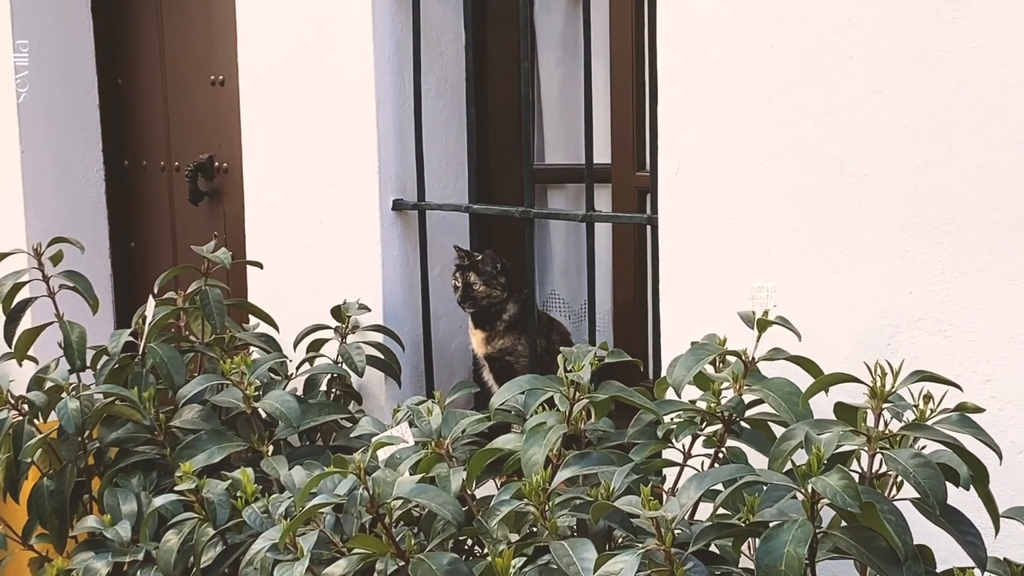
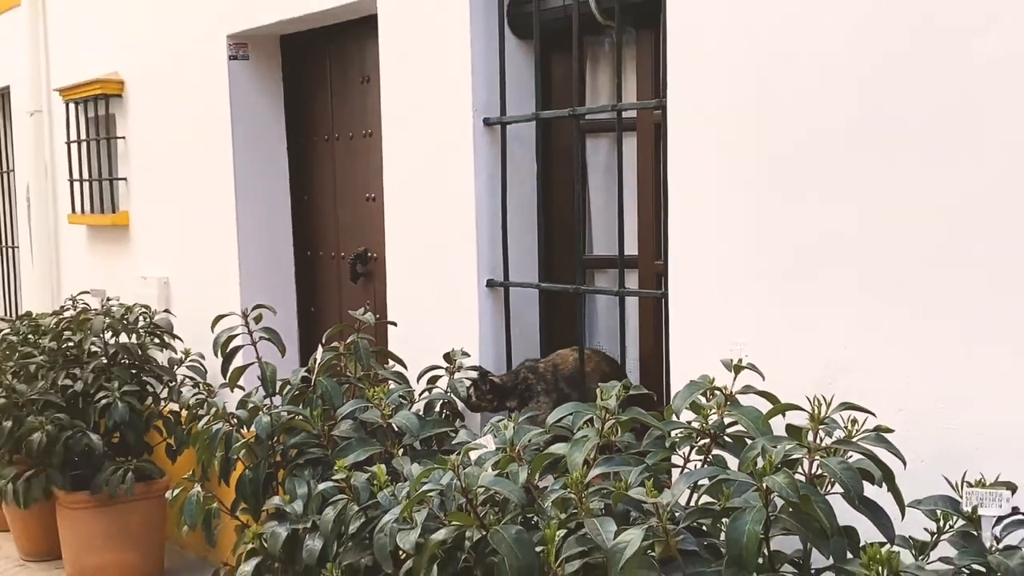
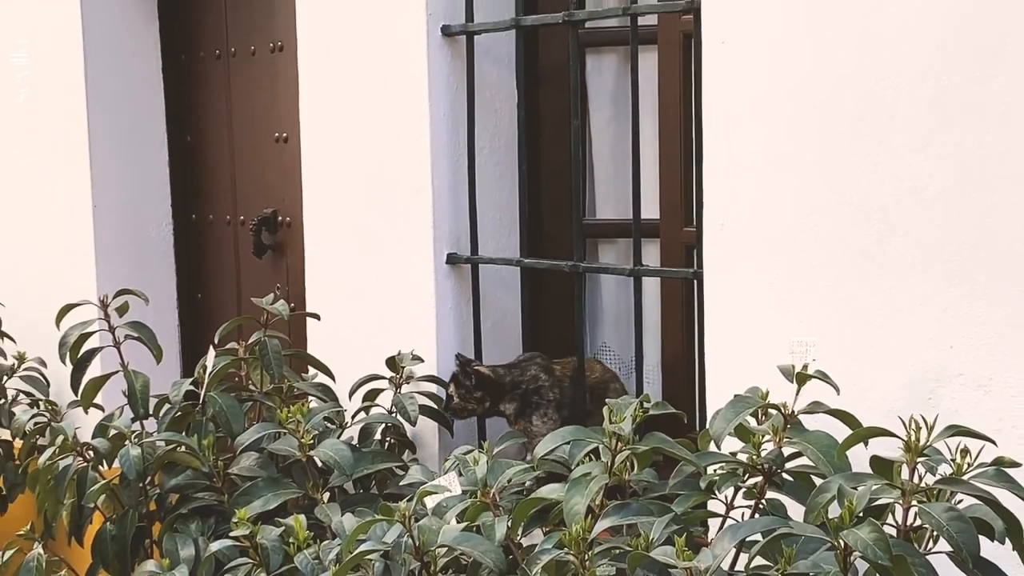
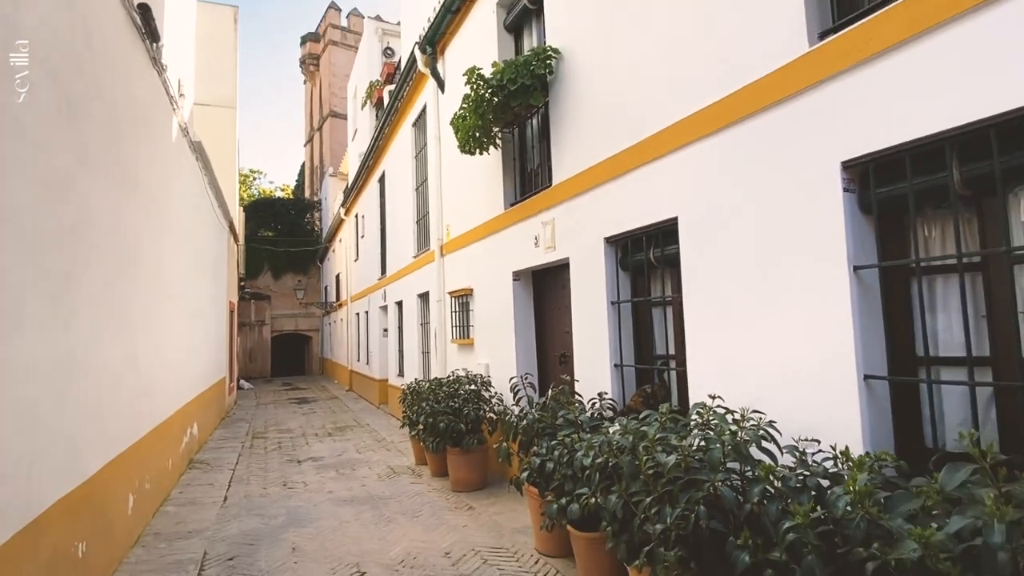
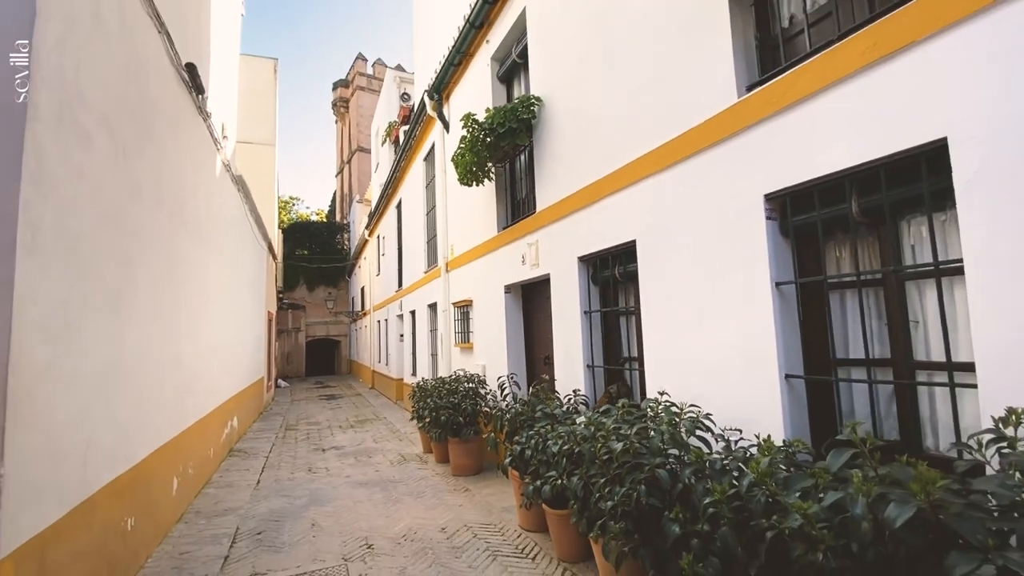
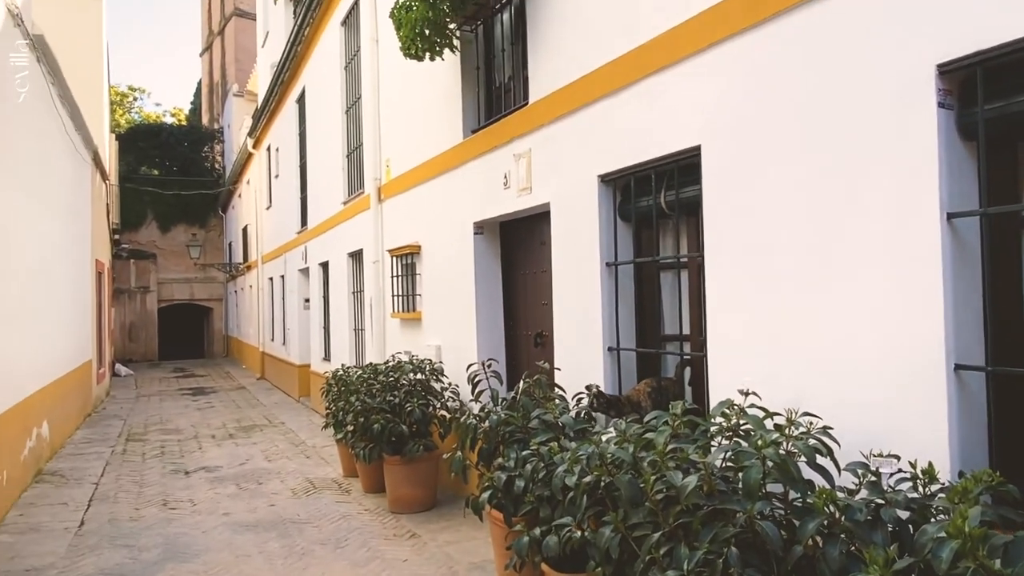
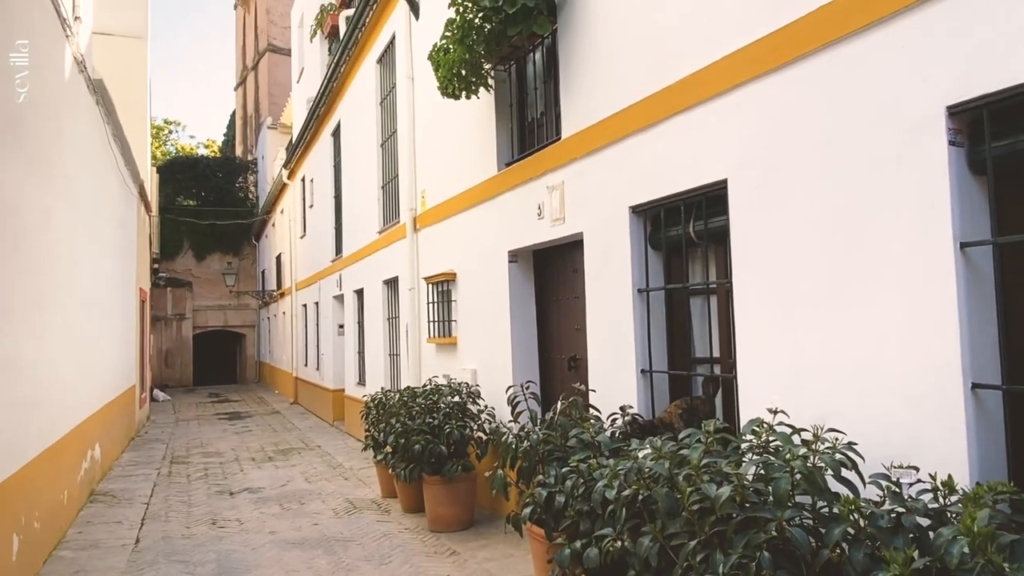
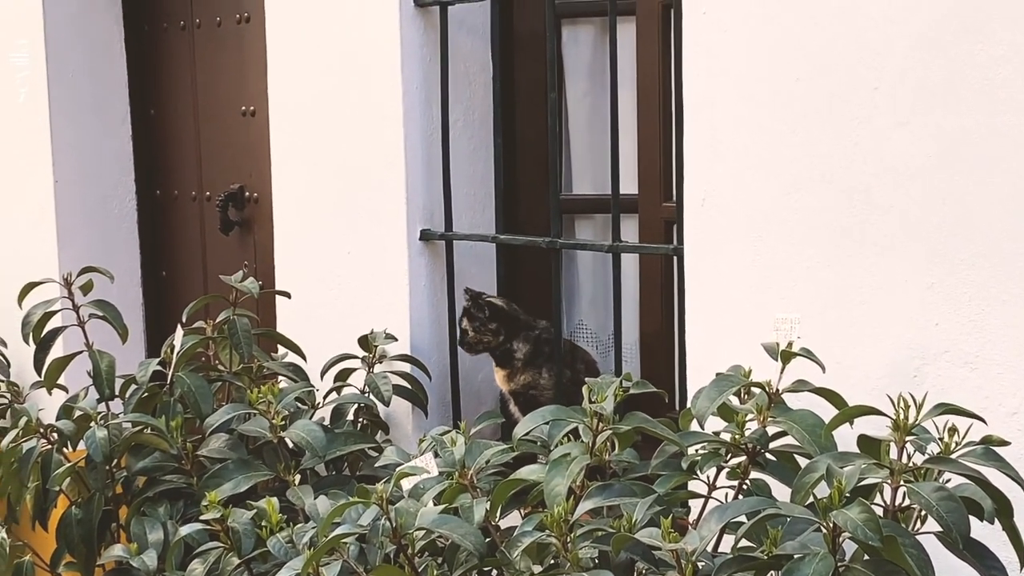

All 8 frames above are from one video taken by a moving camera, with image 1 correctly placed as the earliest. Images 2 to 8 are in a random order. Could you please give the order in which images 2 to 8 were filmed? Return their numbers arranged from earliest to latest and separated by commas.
8, 3, 2, 6, 7, 4, 5
